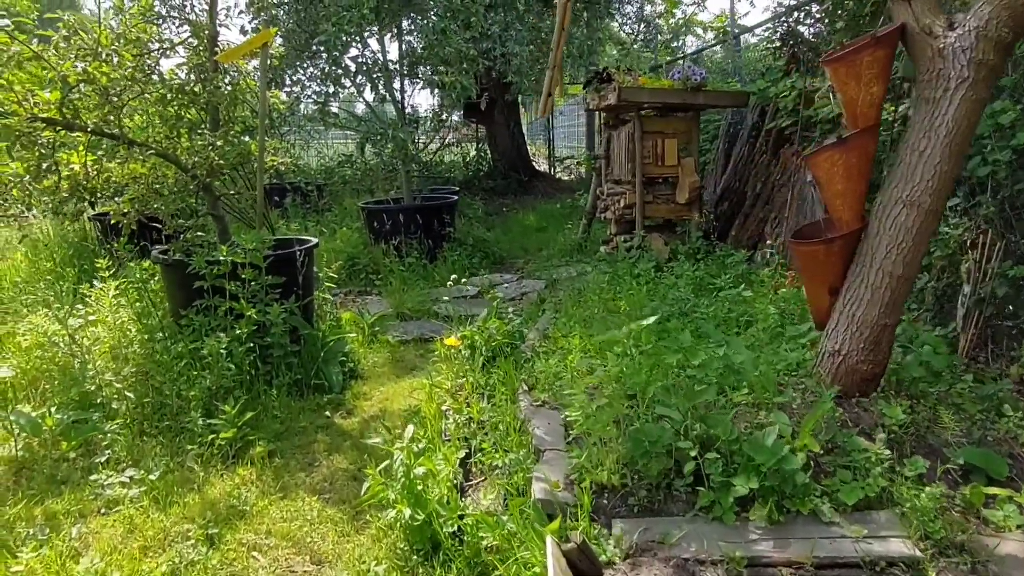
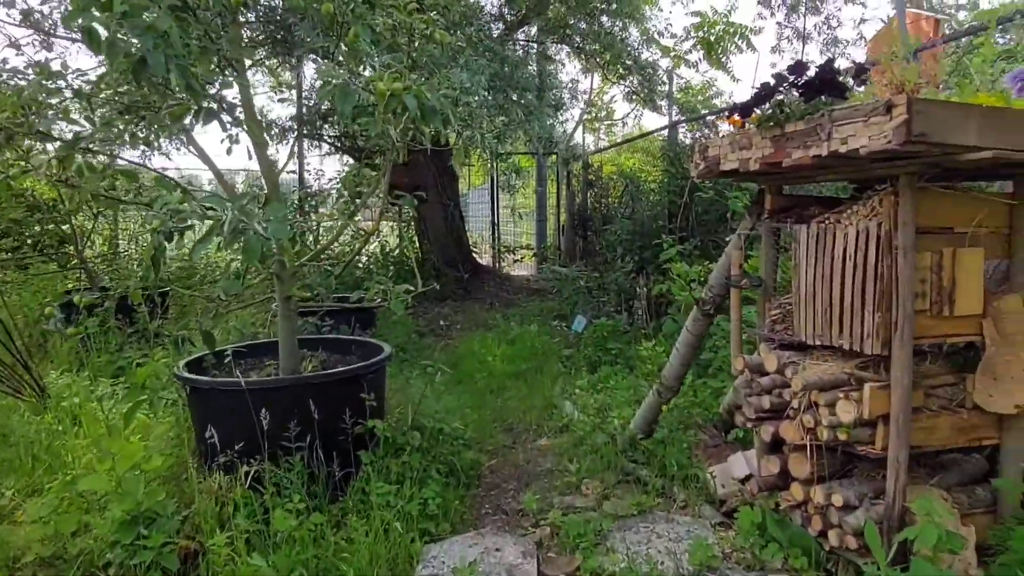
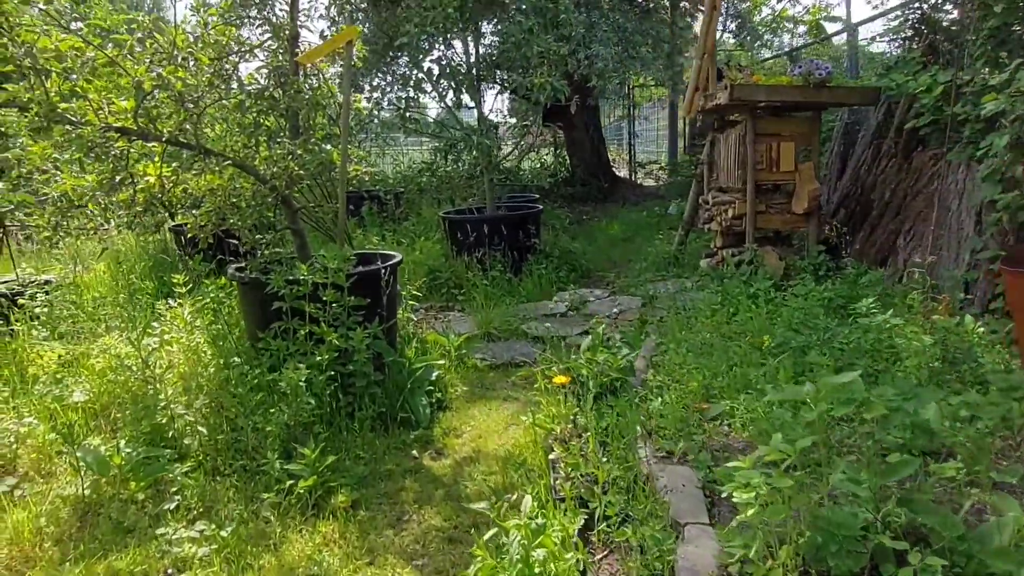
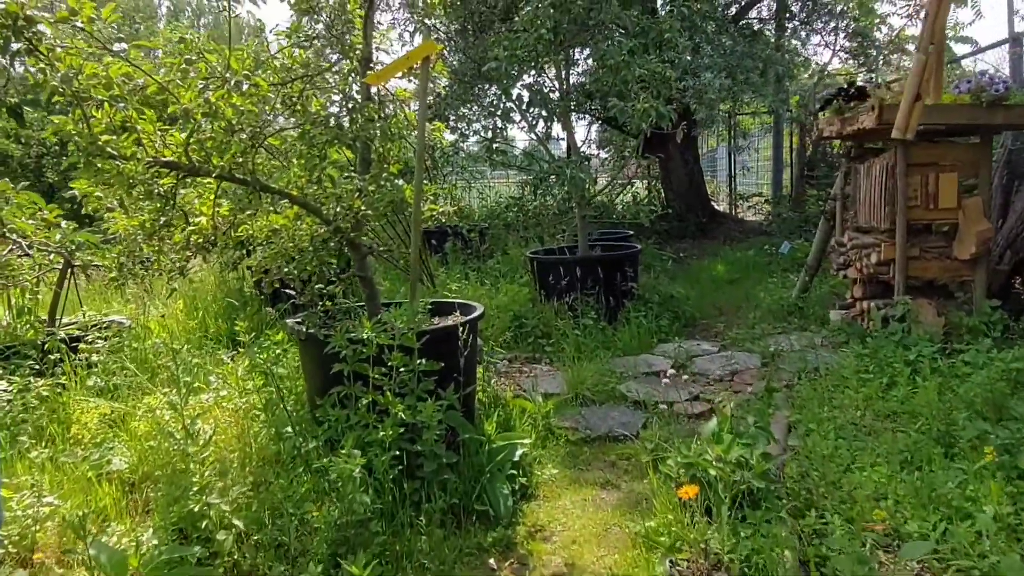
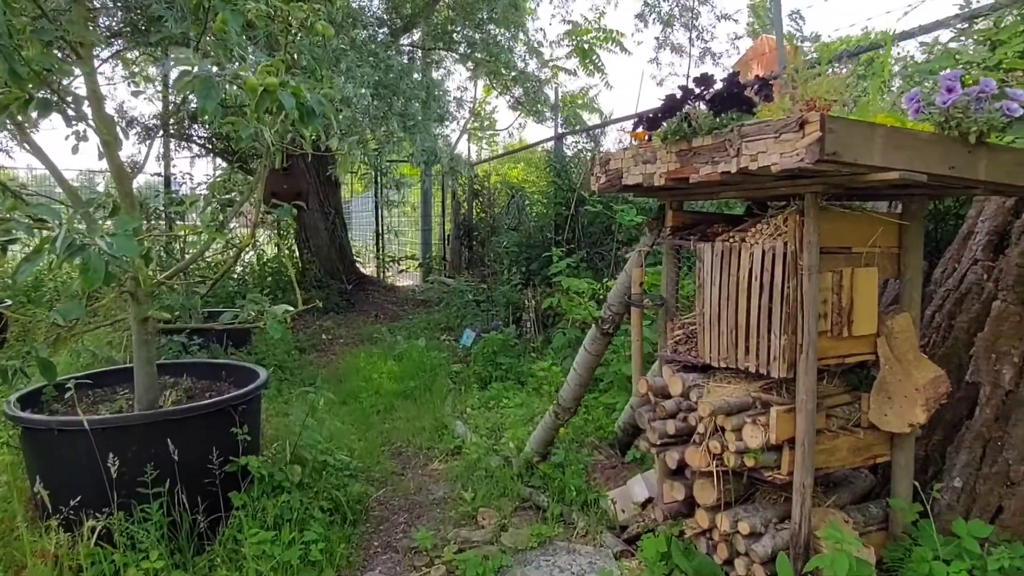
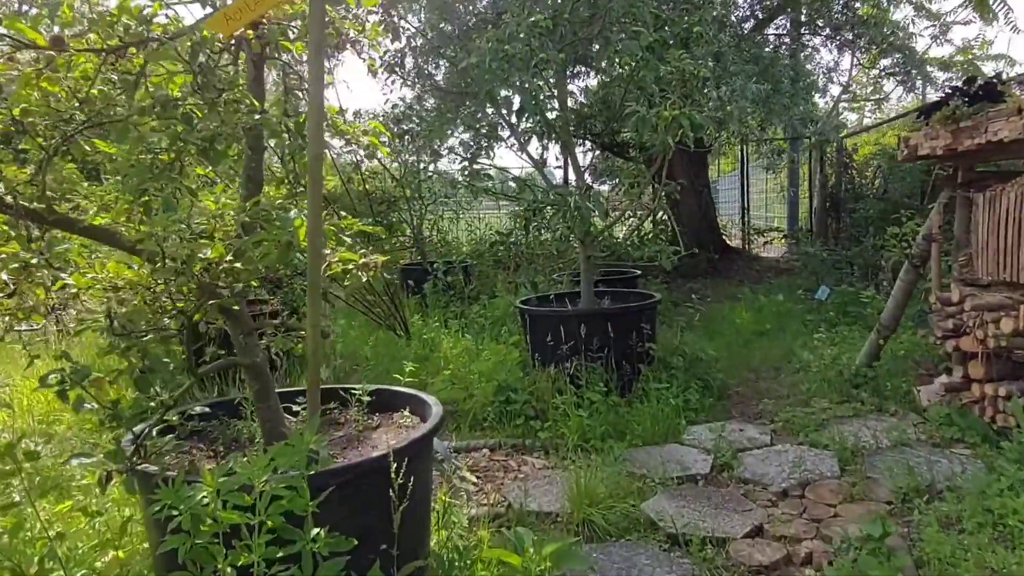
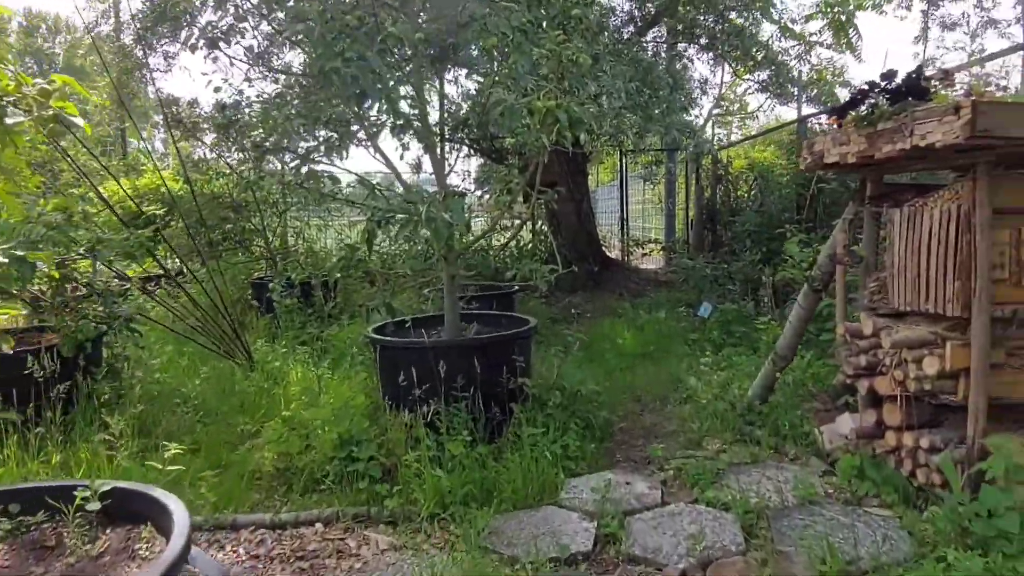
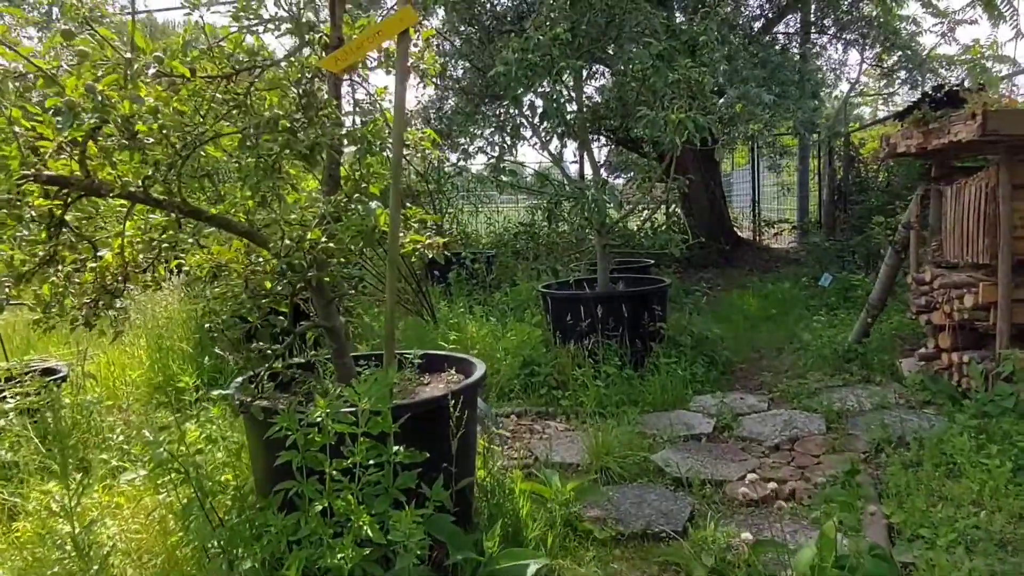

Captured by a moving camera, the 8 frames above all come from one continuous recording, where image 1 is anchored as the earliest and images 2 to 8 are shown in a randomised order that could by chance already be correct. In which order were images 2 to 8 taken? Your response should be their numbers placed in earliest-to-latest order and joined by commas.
3, 4, 8, 6, 7, 2, 5
